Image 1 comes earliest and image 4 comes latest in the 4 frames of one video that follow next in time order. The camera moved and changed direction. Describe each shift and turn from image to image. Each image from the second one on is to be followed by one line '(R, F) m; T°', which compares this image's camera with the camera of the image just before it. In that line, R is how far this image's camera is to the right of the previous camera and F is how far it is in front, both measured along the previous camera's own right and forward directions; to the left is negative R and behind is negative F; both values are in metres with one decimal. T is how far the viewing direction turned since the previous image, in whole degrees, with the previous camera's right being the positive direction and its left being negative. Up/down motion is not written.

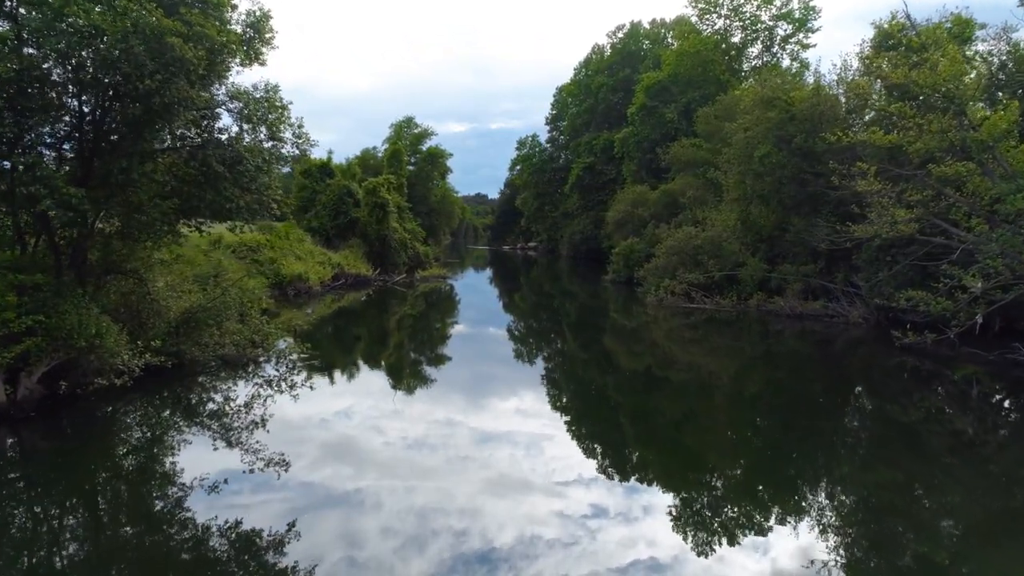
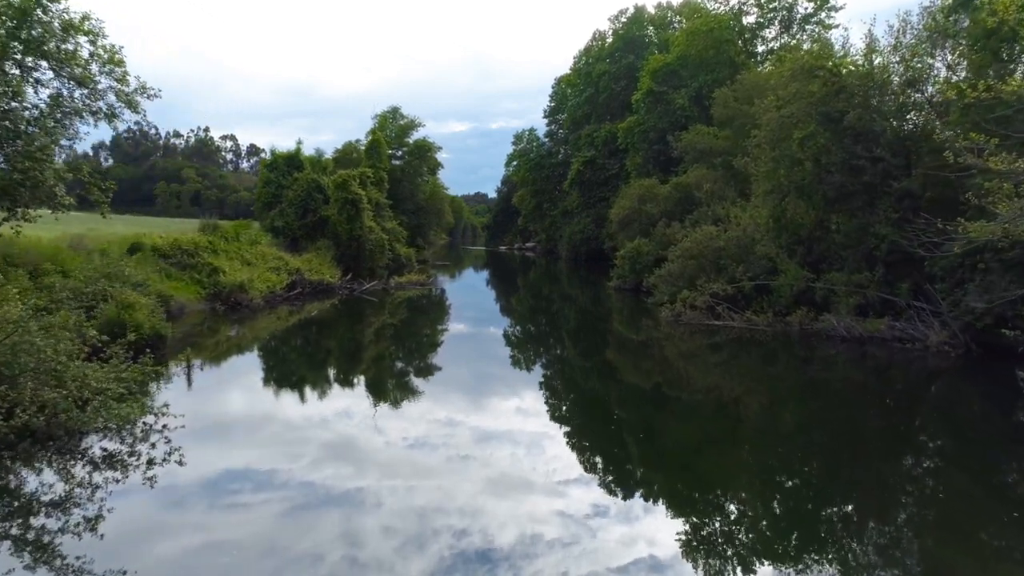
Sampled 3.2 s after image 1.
(+0.2, +1.7) m; 0°
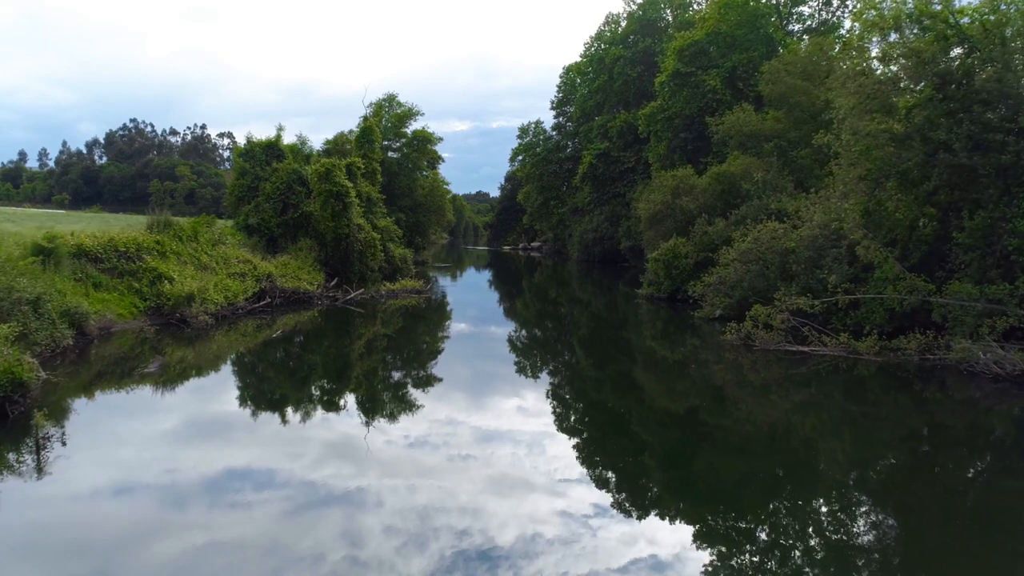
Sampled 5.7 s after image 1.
(-0.2, +1.7) m; 0°
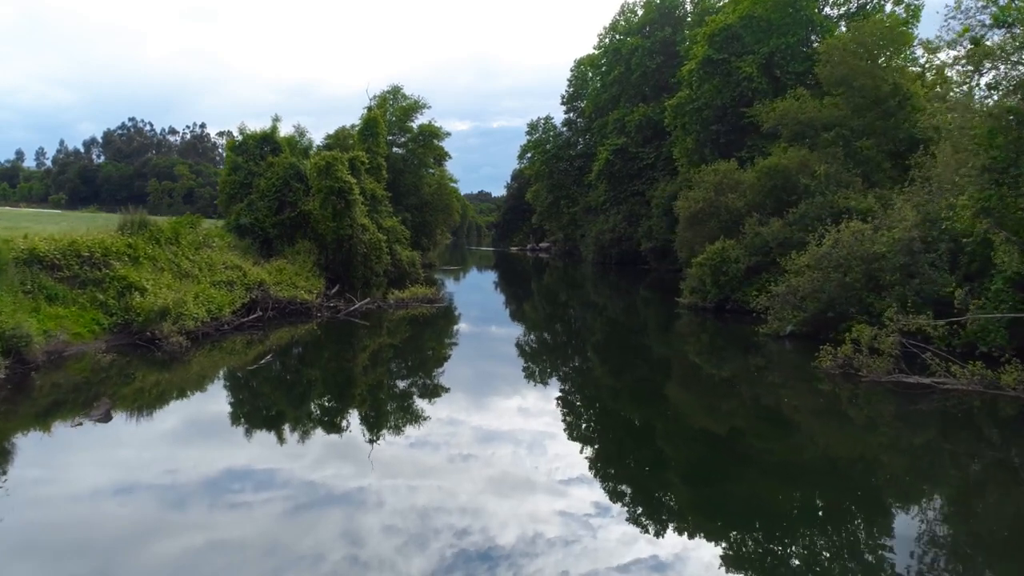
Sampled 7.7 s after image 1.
(-0.3, +1.1) m; 0°
